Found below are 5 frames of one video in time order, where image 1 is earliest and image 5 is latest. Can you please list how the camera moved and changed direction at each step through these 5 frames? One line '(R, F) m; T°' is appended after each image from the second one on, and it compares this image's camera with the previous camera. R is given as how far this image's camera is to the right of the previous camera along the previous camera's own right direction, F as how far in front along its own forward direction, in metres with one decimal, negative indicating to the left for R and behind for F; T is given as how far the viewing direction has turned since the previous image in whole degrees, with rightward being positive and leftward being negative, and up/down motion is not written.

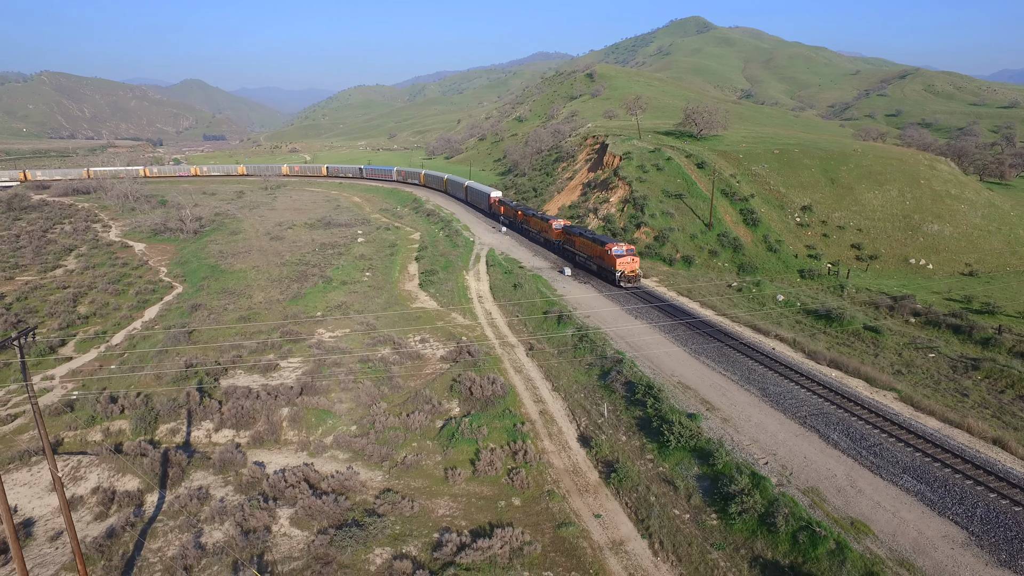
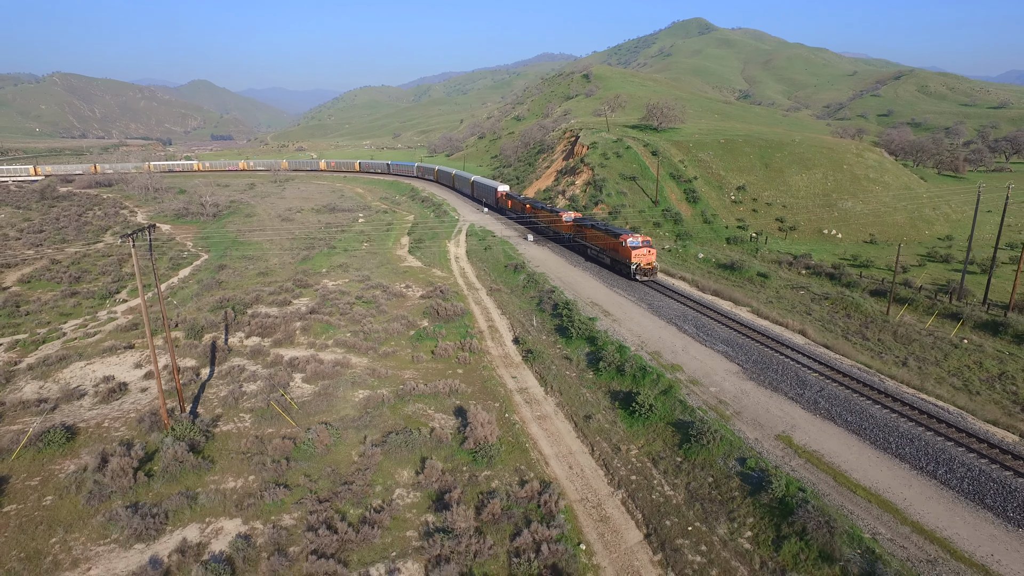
(+2.3, -7.5) m; -1°
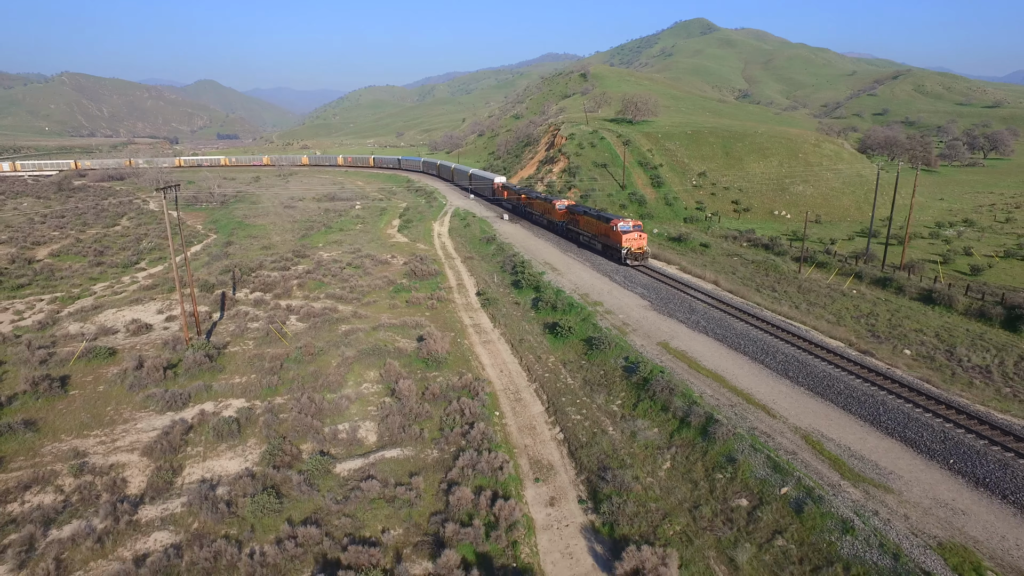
(+2.1, -5.0) m; 0°
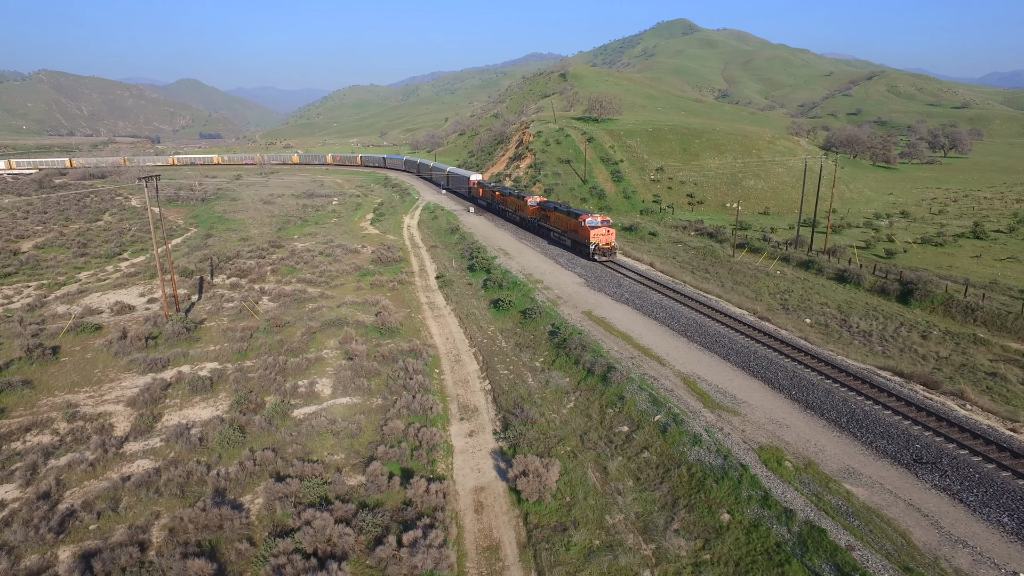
(+1.6, -2.9) m; +1°
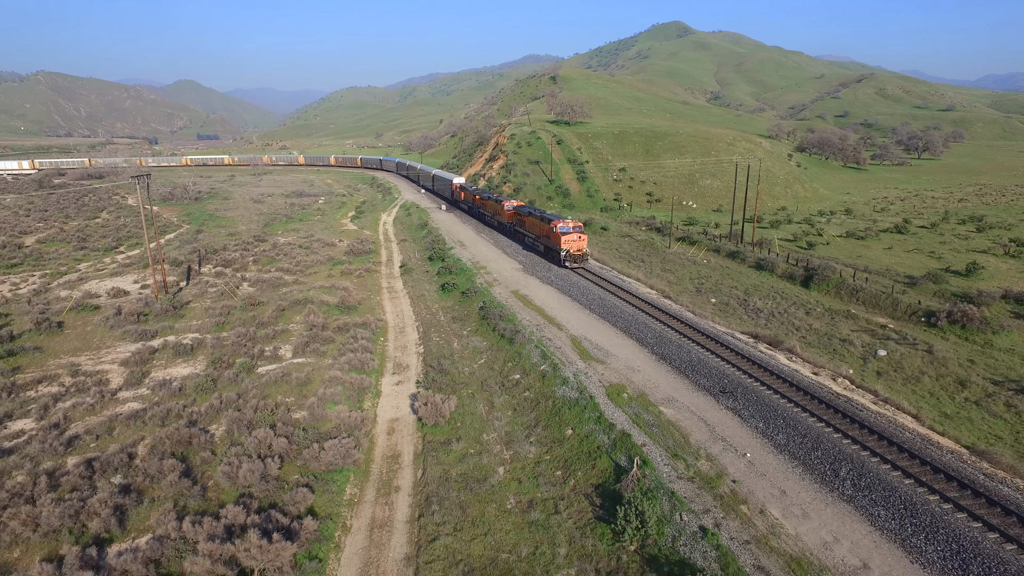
(+2.6, -4.1) m; 0°
